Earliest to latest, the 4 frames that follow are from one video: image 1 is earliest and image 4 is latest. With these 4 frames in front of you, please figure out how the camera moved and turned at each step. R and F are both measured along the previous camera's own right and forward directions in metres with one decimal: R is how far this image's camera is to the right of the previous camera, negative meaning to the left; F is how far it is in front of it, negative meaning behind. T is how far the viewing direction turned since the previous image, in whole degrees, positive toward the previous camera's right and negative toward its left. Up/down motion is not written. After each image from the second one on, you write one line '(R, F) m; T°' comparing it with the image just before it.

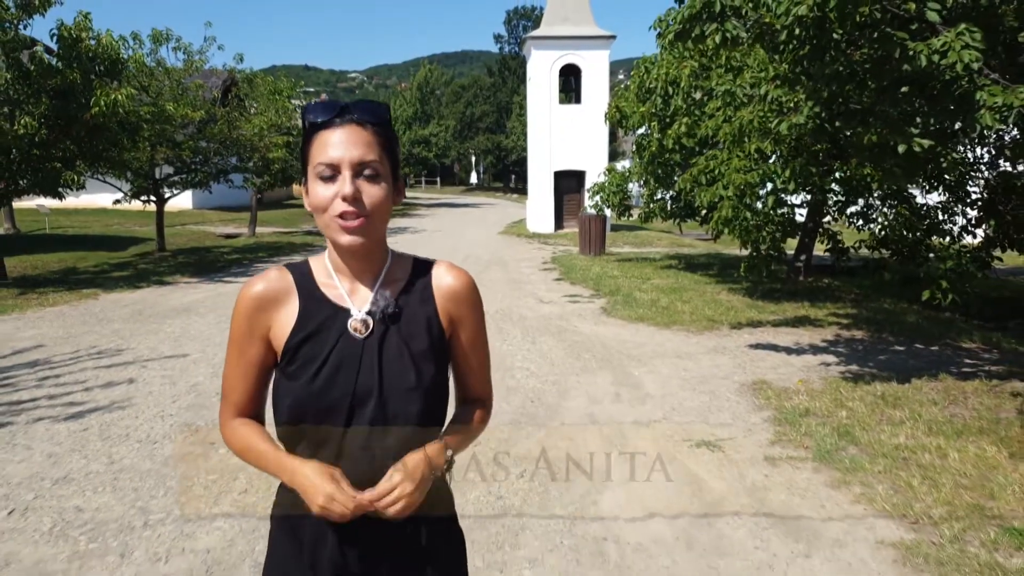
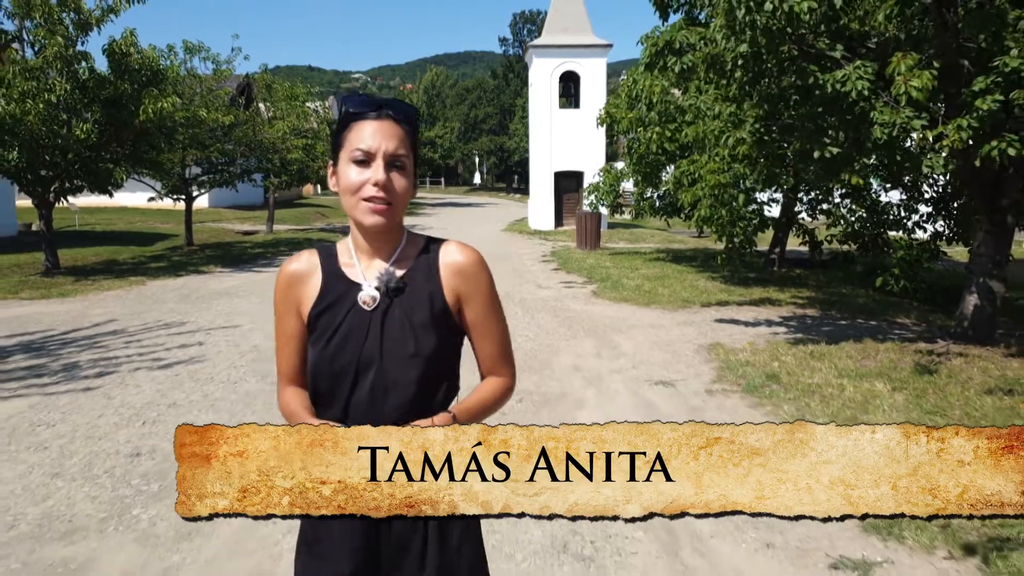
(0.0, -1.7) m; 0°
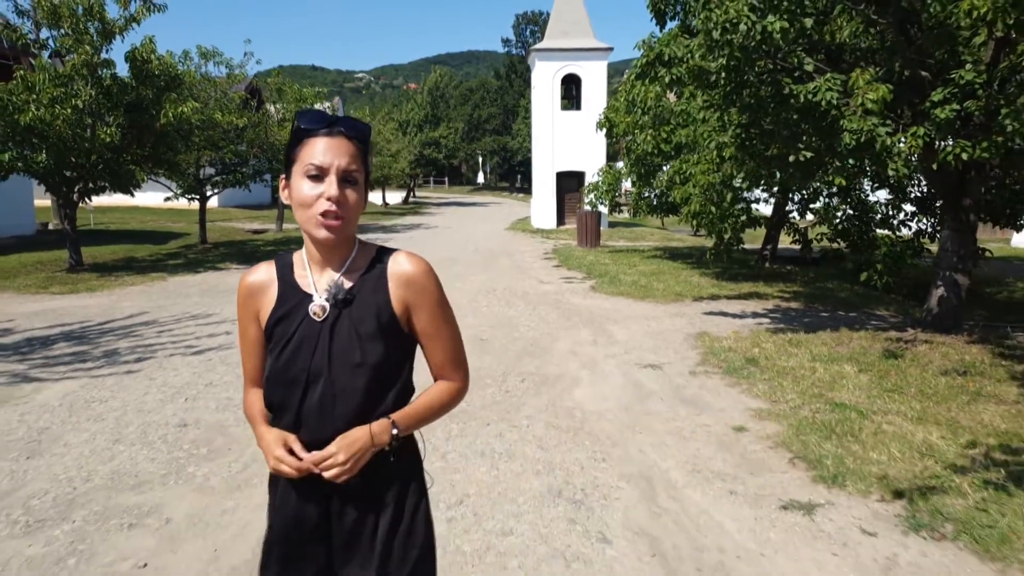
(0.0, -0.8) m; 0°
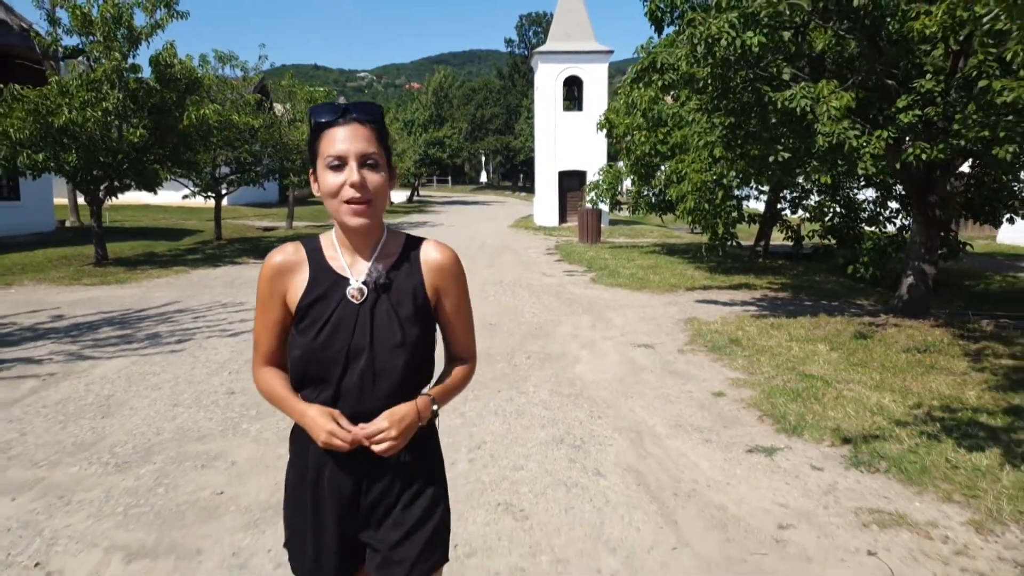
(-0.1, -0.9) m; 0°
